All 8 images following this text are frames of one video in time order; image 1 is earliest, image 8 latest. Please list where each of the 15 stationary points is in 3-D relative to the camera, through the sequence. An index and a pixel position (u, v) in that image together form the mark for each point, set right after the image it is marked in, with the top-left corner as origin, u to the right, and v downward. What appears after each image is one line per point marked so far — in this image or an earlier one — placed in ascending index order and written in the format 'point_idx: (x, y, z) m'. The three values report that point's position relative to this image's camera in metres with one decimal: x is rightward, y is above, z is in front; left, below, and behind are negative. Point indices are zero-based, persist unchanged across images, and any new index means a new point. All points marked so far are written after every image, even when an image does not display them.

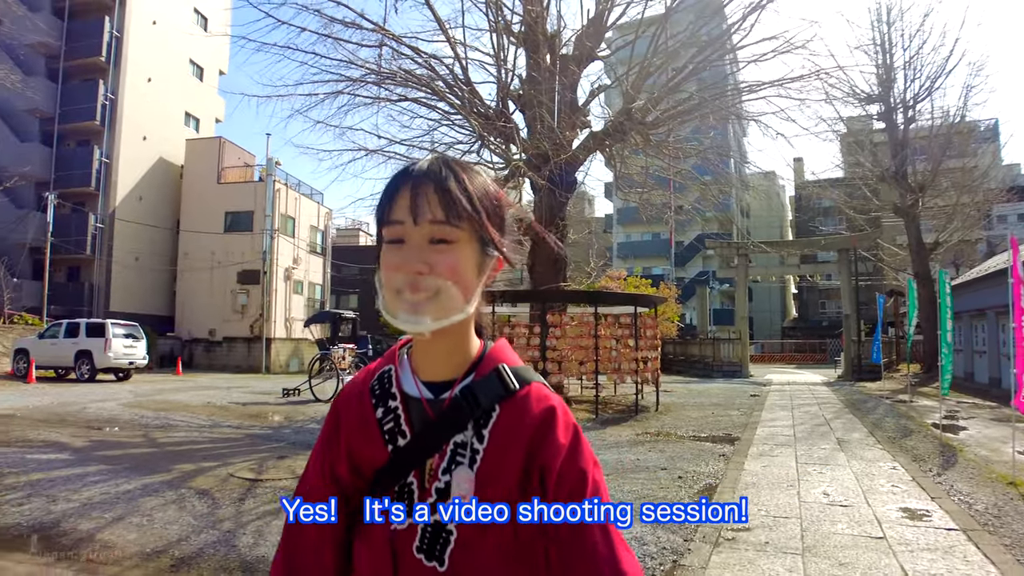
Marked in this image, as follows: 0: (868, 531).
0: (+1.4, -1.0, +3.2) m
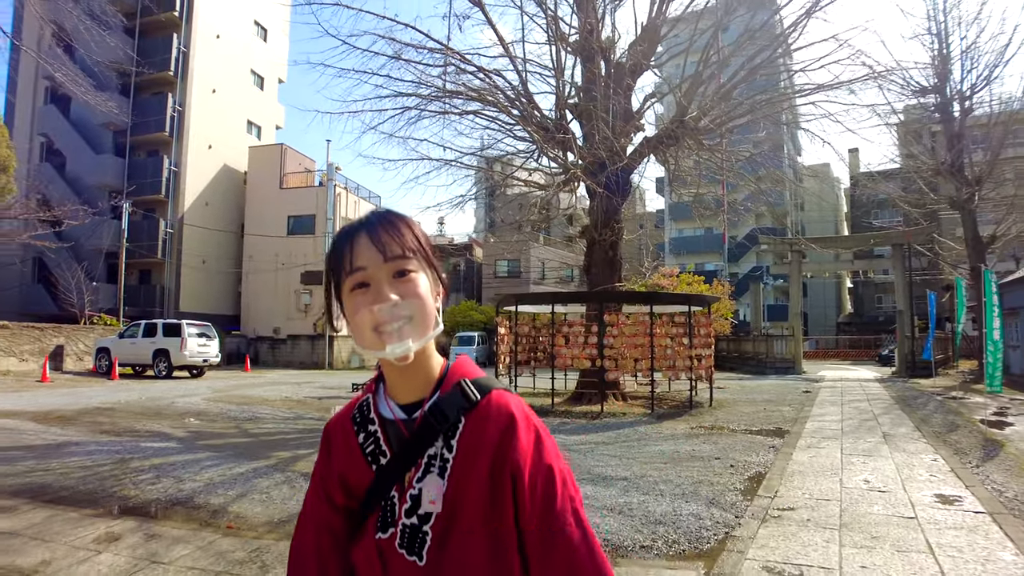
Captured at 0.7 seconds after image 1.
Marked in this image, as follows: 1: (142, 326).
0: (+1.7, -1.0, +3.6) m
1: (-7.5, -0.8, +16.4) m
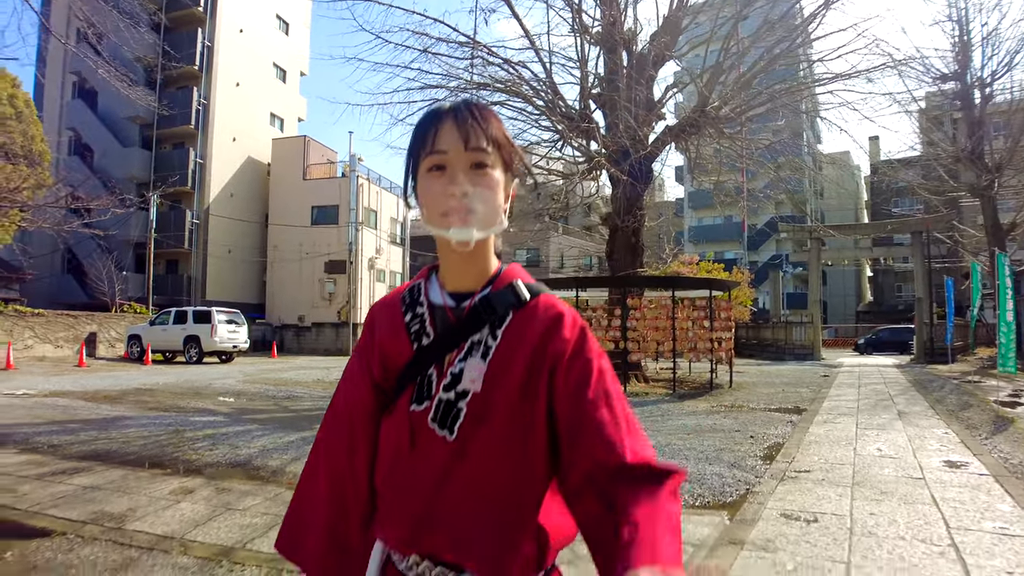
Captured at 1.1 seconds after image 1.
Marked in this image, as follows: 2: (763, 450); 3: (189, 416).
0: (+1.9, -0.9, +3.8) m
1: (-7.1, -0.5, +16.8) m
2: (+1.4, -0.9, +4.7) m
3: (-2.6, -1.0, +6.5) m
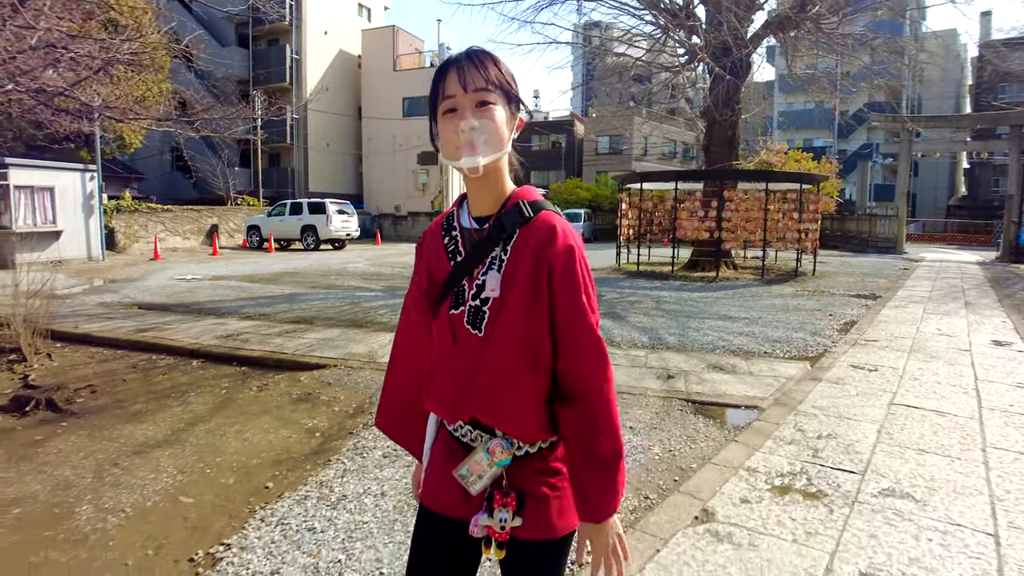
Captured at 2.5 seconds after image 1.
0: (+2.6, -0.3, +4.7) m
1: (-5.1, +1.9, +18.4) m
2: (+2.3, -0.3, +5.7) m
3: (-1.6, 0.0, +7.9) m
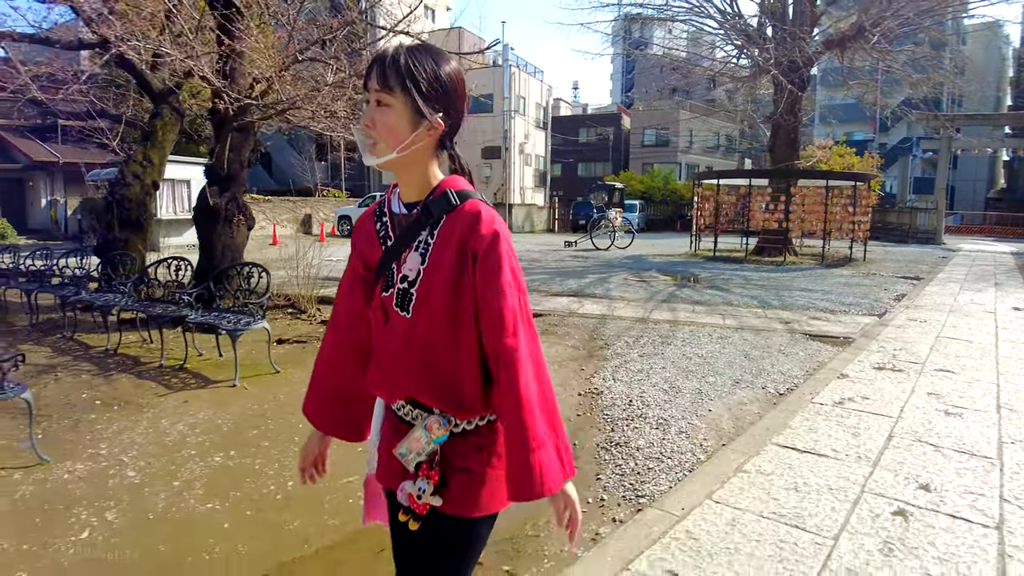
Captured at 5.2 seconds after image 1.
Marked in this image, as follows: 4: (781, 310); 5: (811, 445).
0: (+3.9, -0.2, +6.6) m
1: (-3.3, +2.4, +20.4) m
2: (+3.6, -0.1, +7.5) m
3: (-0.2, +0.2, +9.8) m
4: (+2.2, -0.2, +6.5) m
5: (+1.1, -0.6, +2.9) m
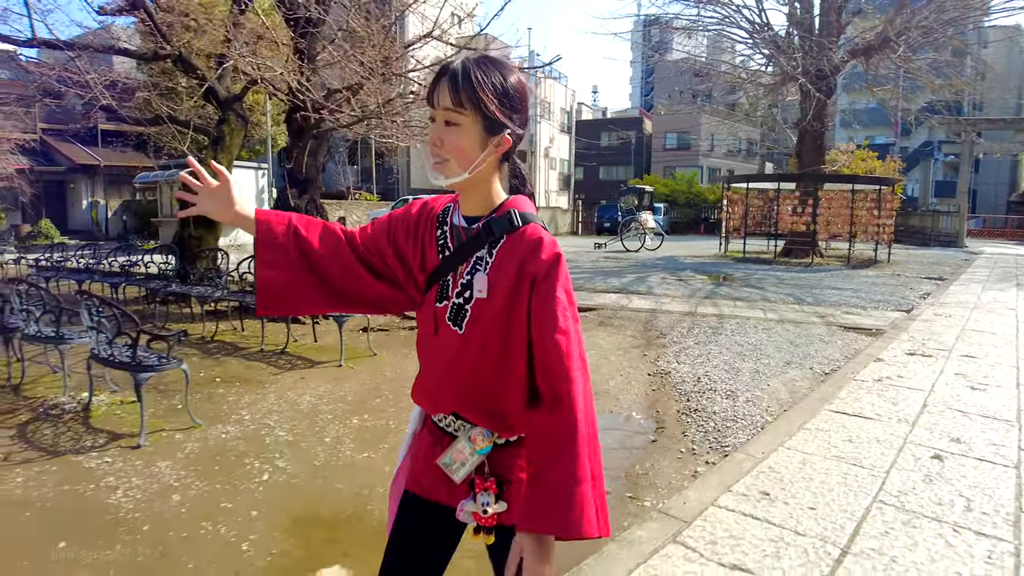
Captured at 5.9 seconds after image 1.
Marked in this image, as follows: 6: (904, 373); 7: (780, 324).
0: (+4.4, -0.1, +7.1) m
1: (-2.5, +2.4, +21.1) m
2: (+4.1, -0.1, +8.0) m
3: (+0.3, +0.2, +10.4) m
4: (+2.6, -0.2, +7.0) m
5: (+1.5, -0.5, +3.5) m
6: (+2.0, -0.4, +4.2) m
7: (+2.0, -0.3, +6.1) m
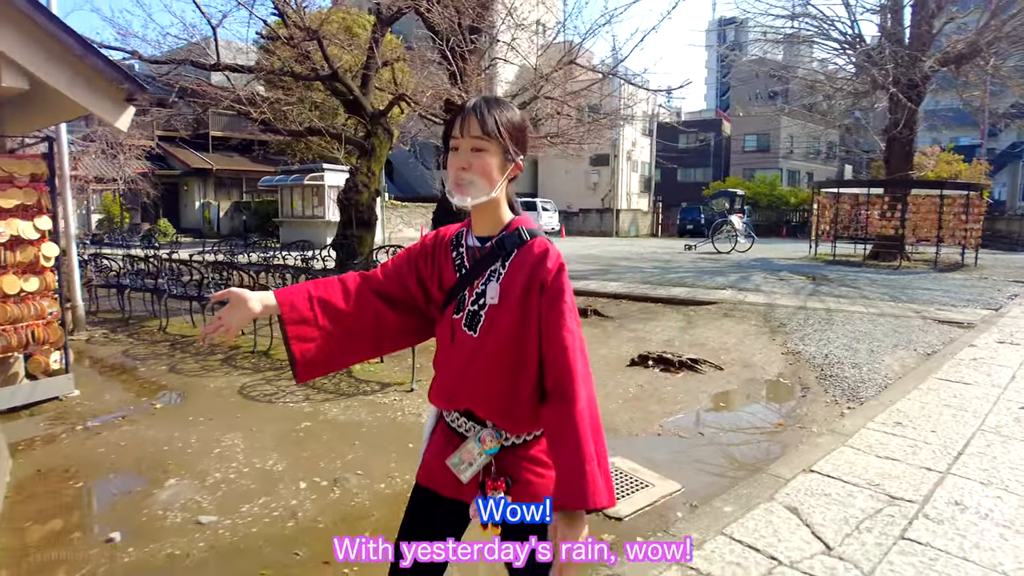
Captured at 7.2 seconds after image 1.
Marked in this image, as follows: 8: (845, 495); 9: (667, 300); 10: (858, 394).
0: (+5.7, -0.2, +7.9) m
1: (-0.1, +2.5, +22.4) m
2: (+5.4, -0.1, +8.8) m
3: (+1.9, +0.3, +11.5) m
4: (+3.9, -0.1, +7.9) m
5: (+2.5, -0.5, +4.5) m
6: (+3.1, -0.4, +5.2) m
7: (+3.2, -0.2, +7.0) m
8: (+1.1, -0.7, +2.7) m
9: (+1.6, -0.1, +8.2) m
10: (+1.8, -0.6, +4.3) m
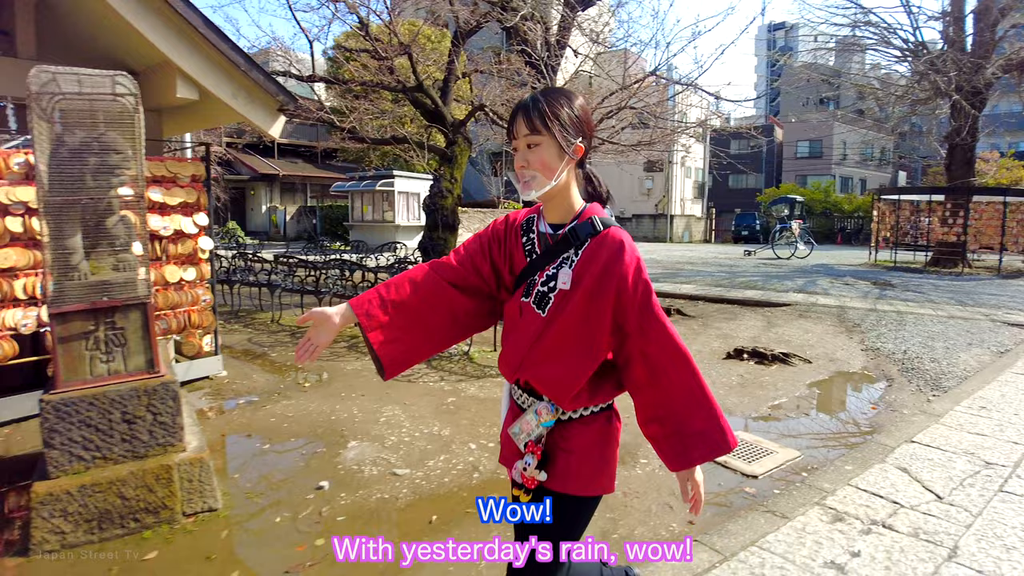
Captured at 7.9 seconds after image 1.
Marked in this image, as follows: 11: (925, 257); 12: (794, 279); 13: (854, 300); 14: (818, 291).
0: (+6.5, -0.2, +8.1) m
1: (+1.6, +2.4, +22.9) m
2: (+6.4, -0.1, +9.1) m
3: (+3.0, +0.2, +12.0) m
4: (+4.8, -0.2, +8.3) m
5: (+3.2, -0.5, +4.9) m
6: (+3.8, -0.5, +5.6) m
7: (+4.1, -0.3, +7.4) m
8: (+1.7, -0.7, +3.2) m
9: (+2.5, -0.1, +8.7) m
10: (+2.5, -0.6, +4.7) m
11: (+8.3, +0.6, +16.2) m
12: (+4.0, +0.1, +11.6) m
13: (+3.6, -0.1, +8.6) m
14: (+3.7, 0.0, +9.7) m
